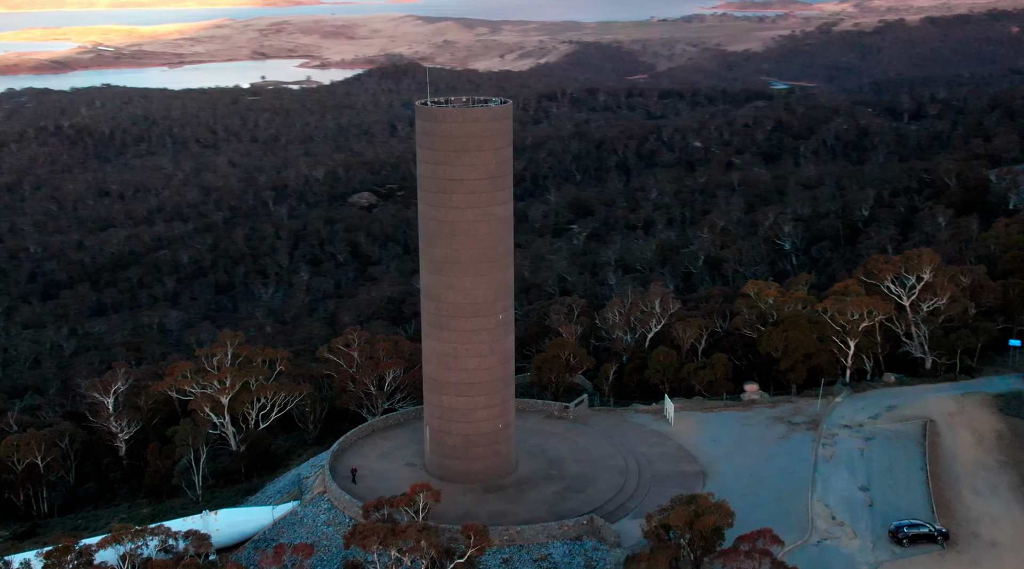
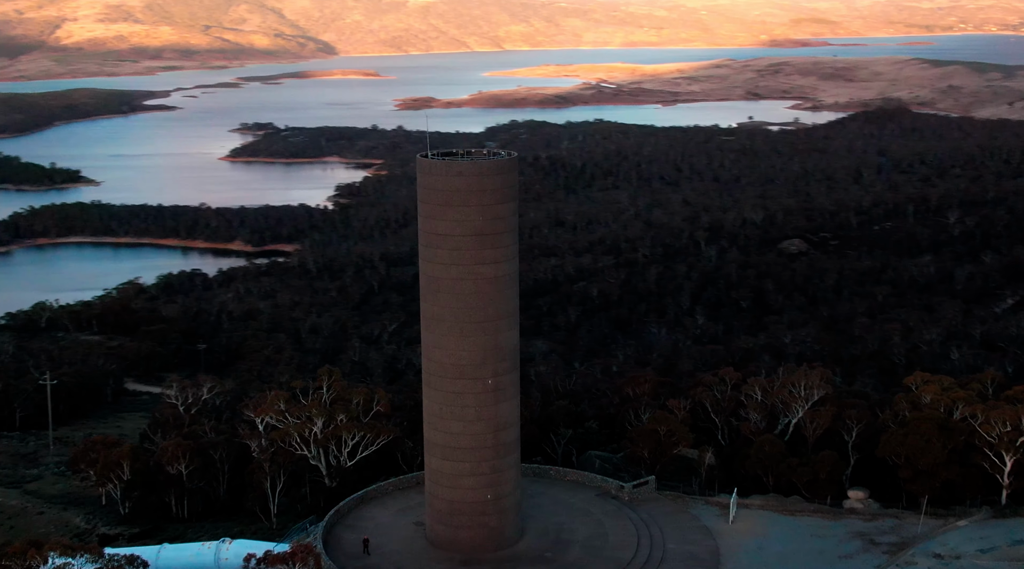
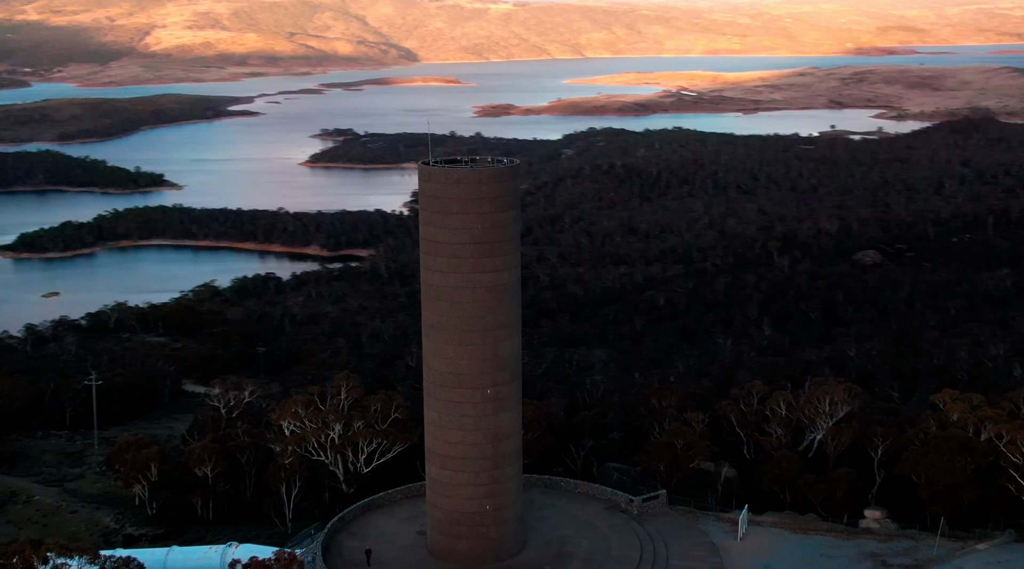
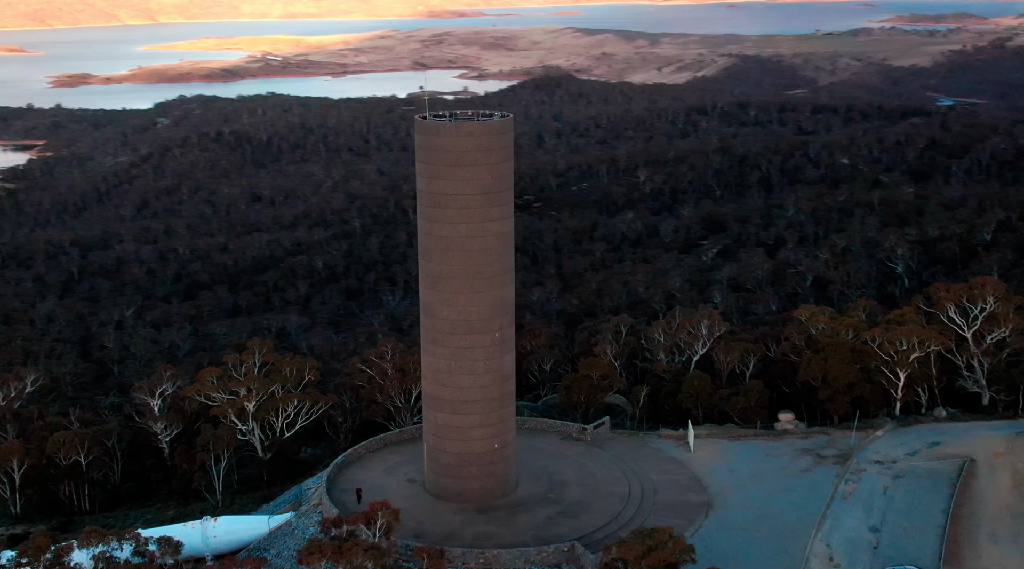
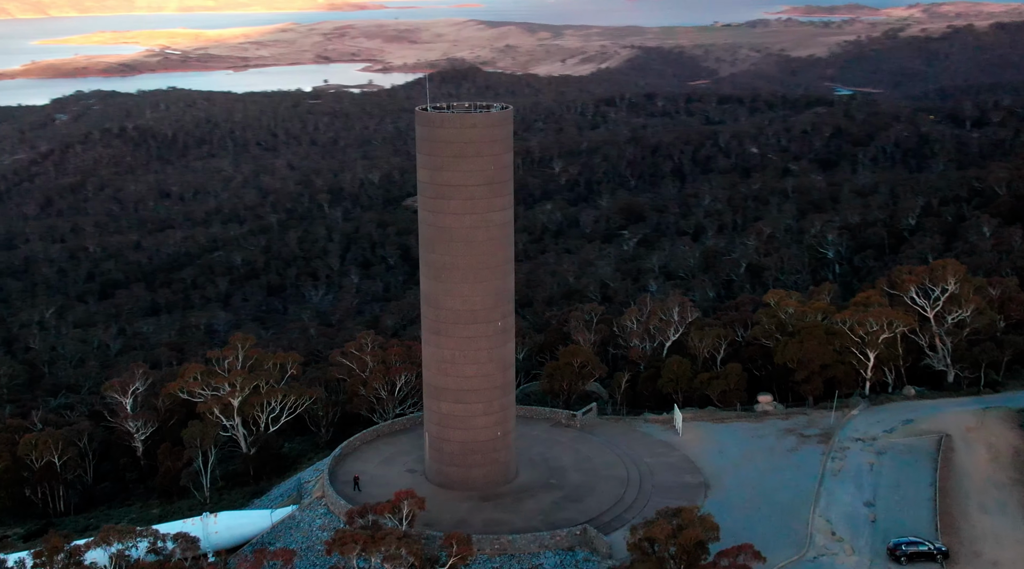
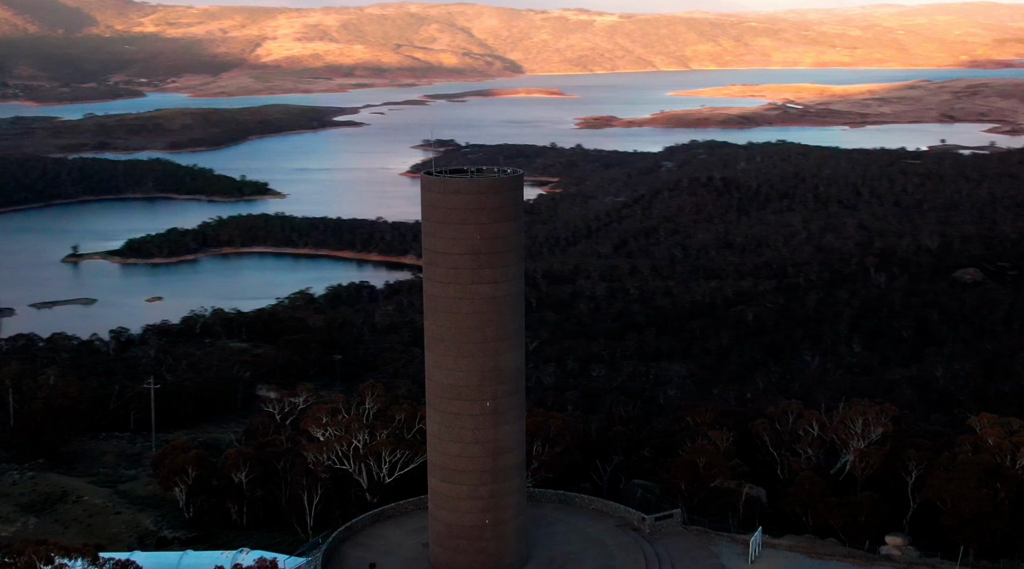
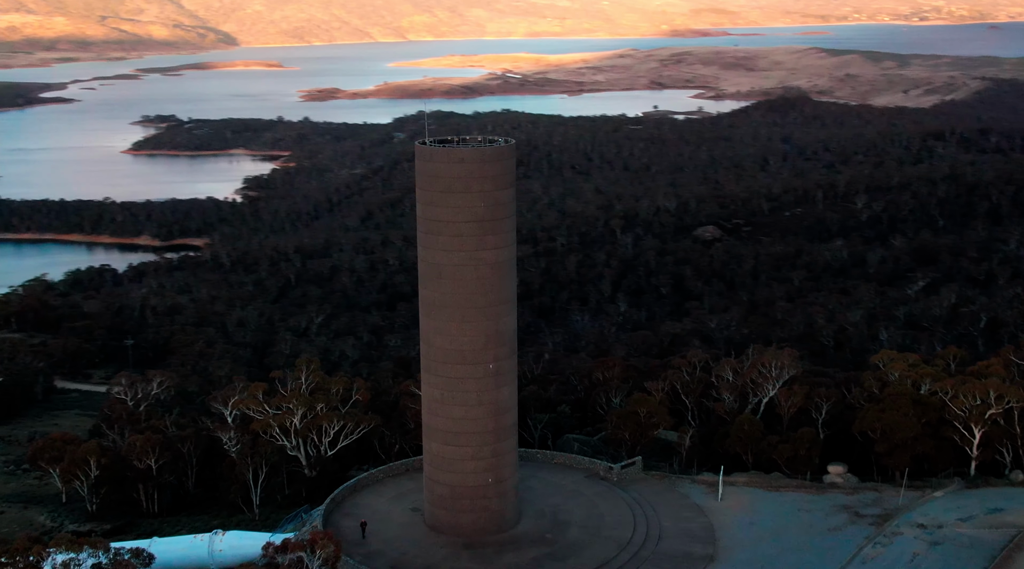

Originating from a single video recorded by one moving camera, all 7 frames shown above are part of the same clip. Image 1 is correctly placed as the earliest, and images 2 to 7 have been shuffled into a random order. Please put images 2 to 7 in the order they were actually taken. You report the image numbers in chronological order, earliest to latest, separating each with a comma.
5, 4, 7, 2, 3, 6
